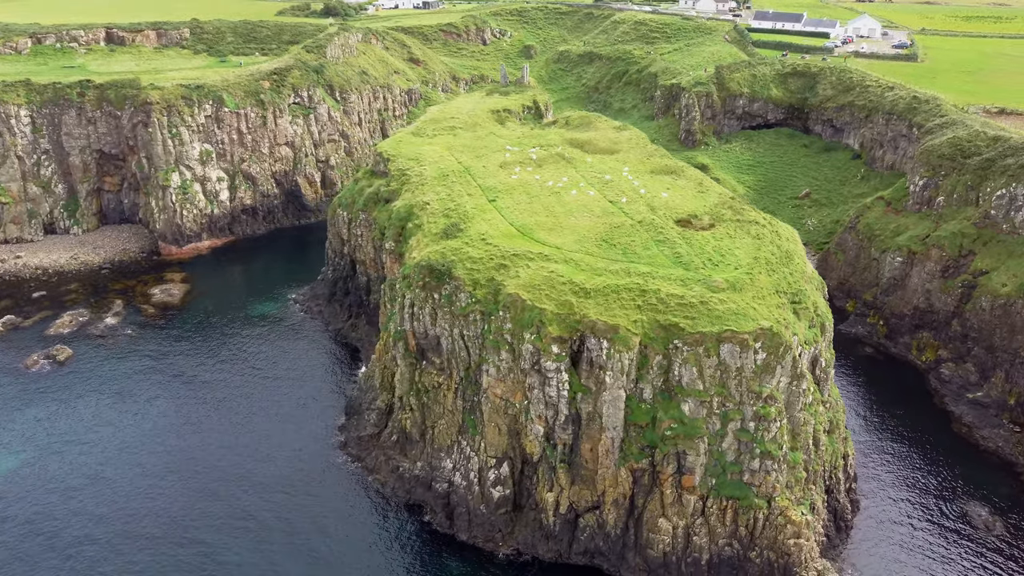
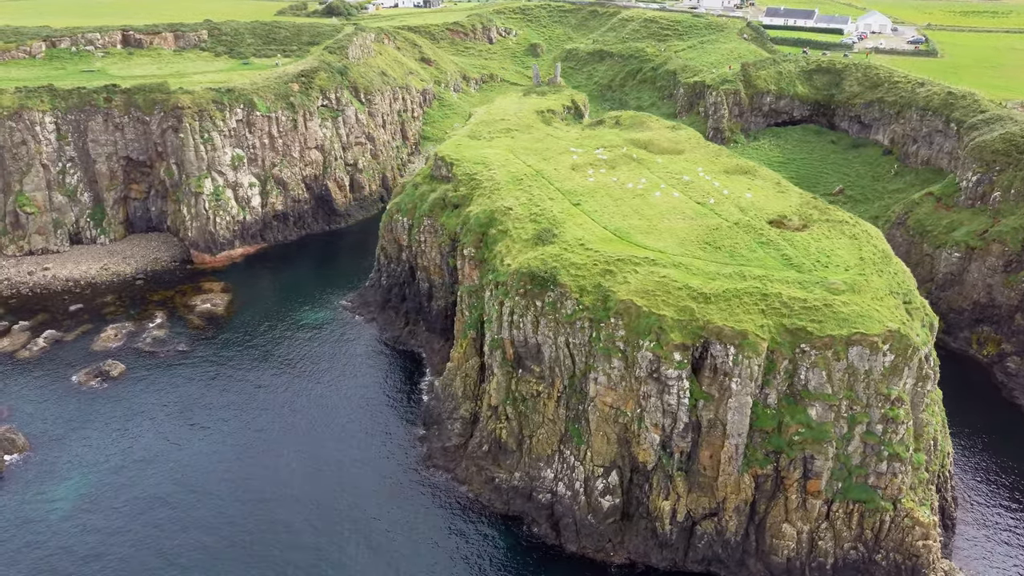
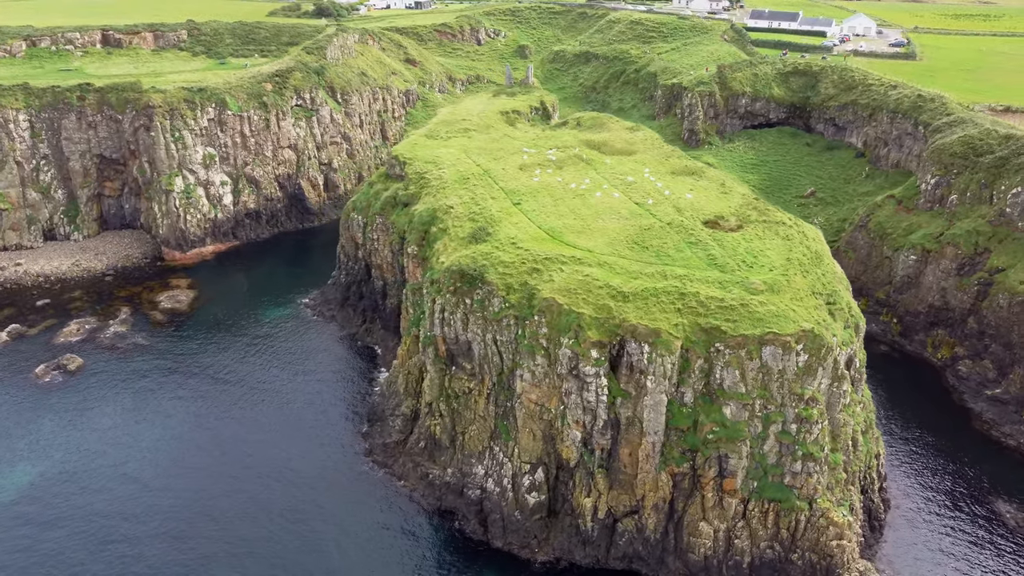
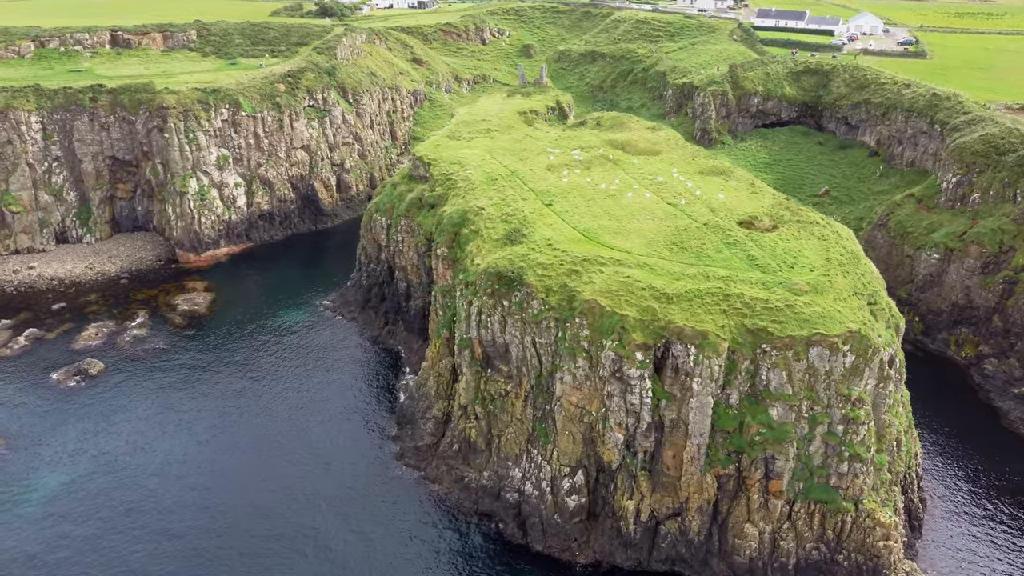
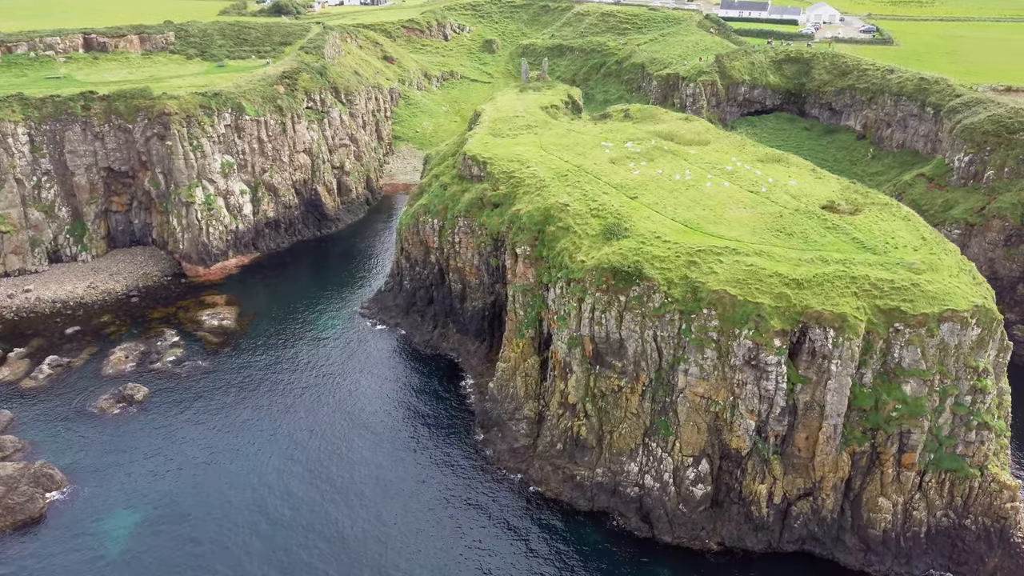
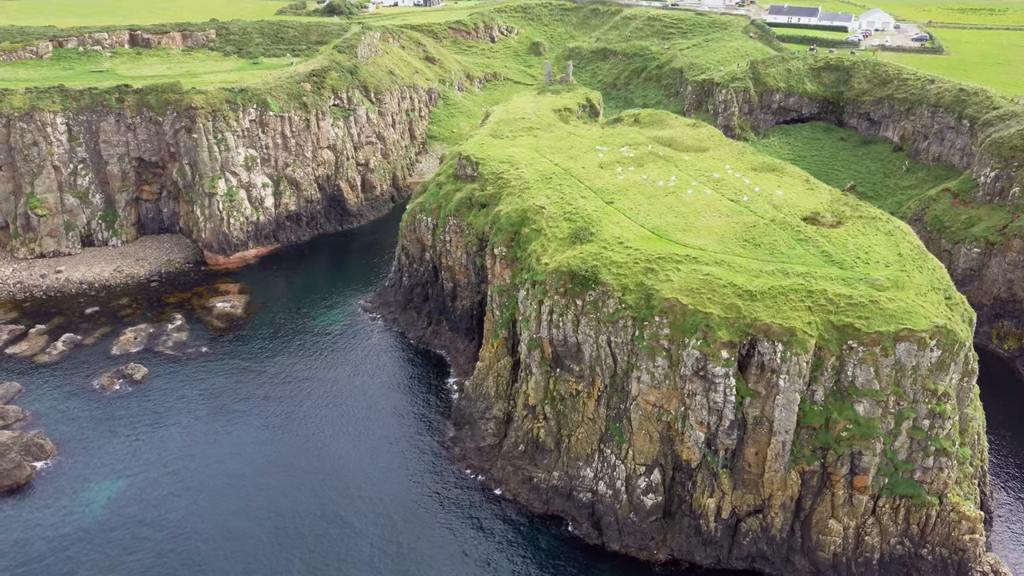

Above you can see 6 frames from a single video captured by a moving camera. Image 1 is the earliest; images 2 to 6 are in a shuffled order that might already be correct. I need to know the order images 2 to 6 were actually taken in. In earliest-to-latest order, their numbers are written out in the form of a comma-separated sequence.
3, 4, 2, 6, 5
